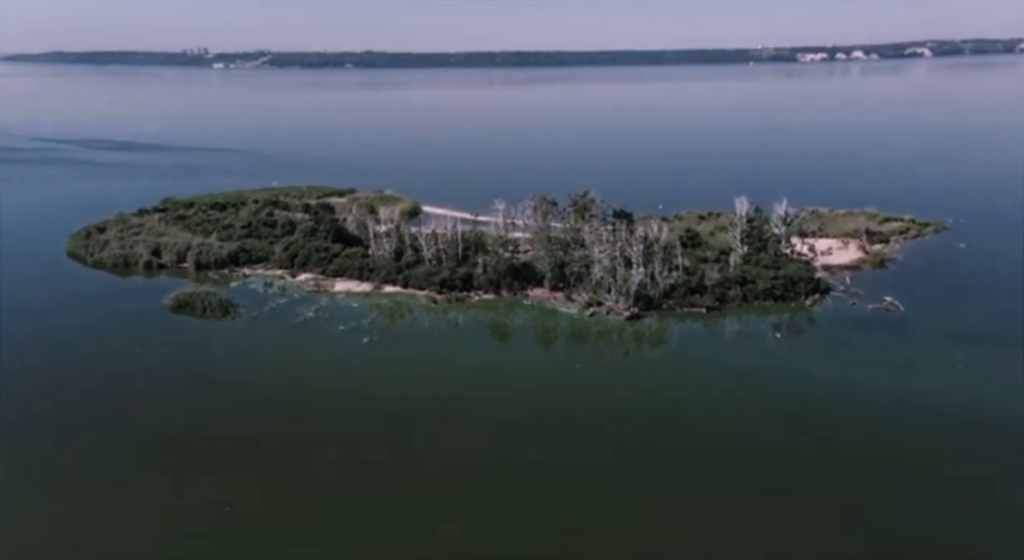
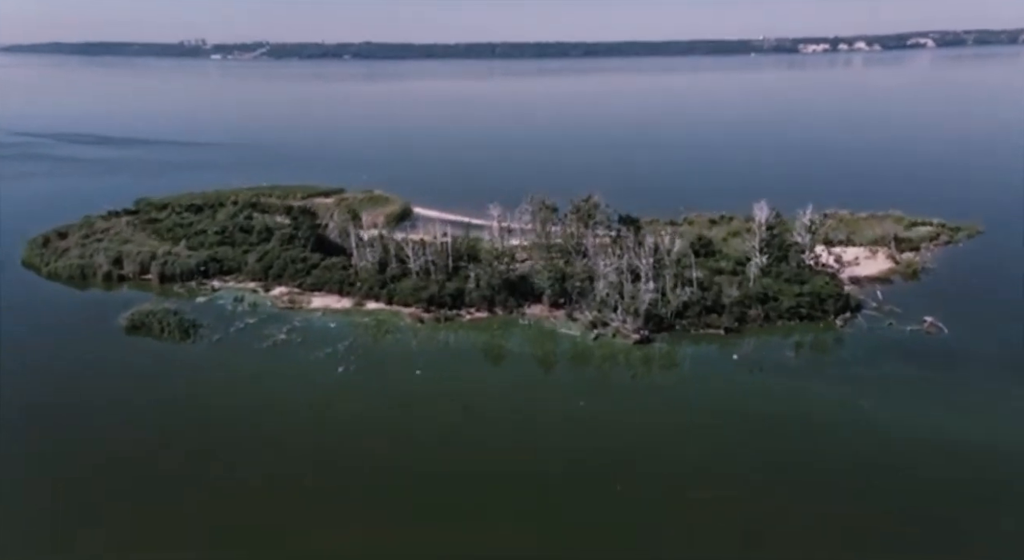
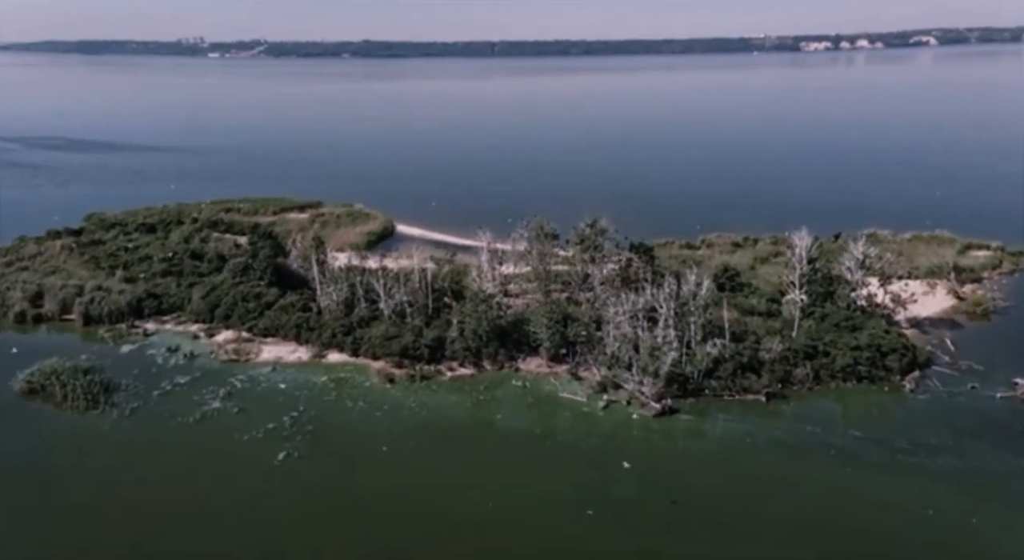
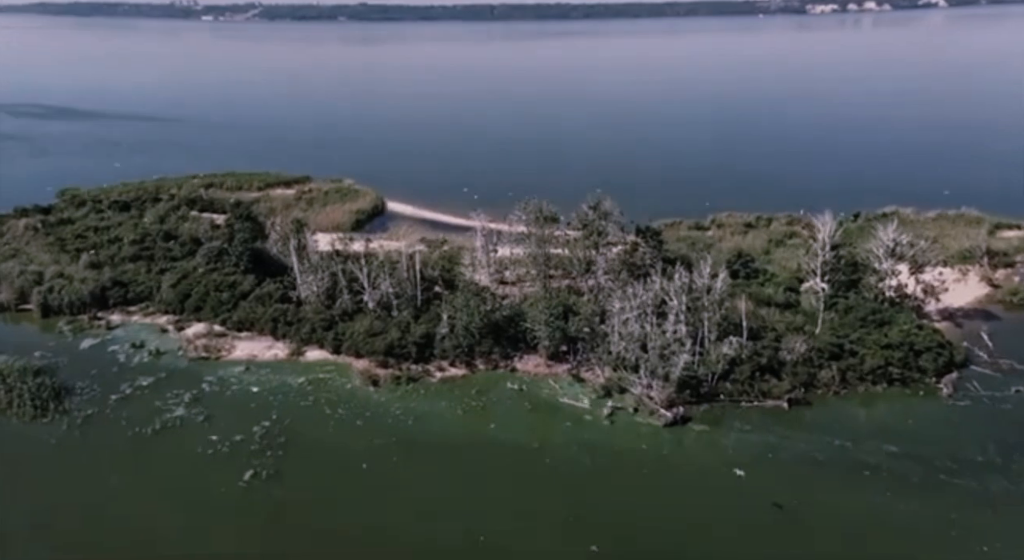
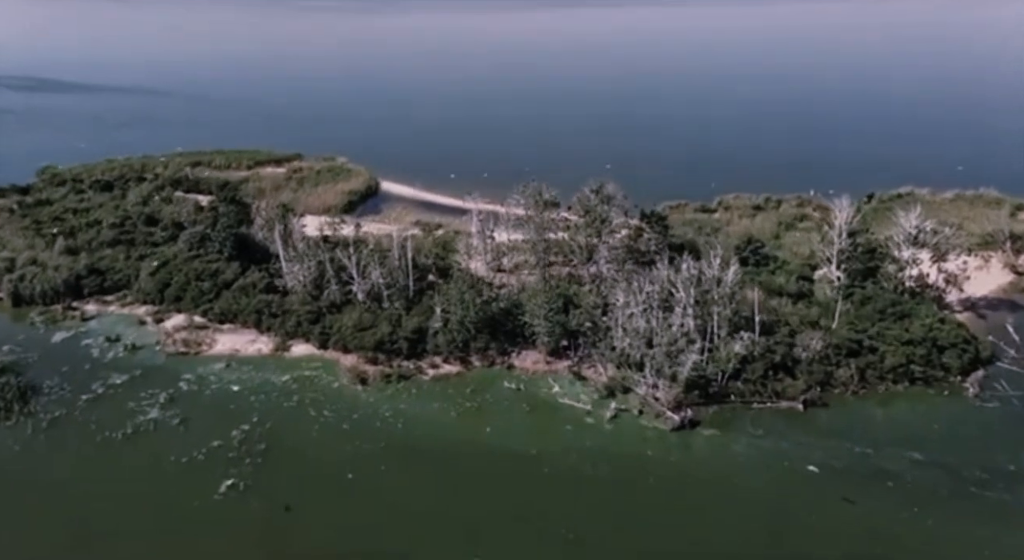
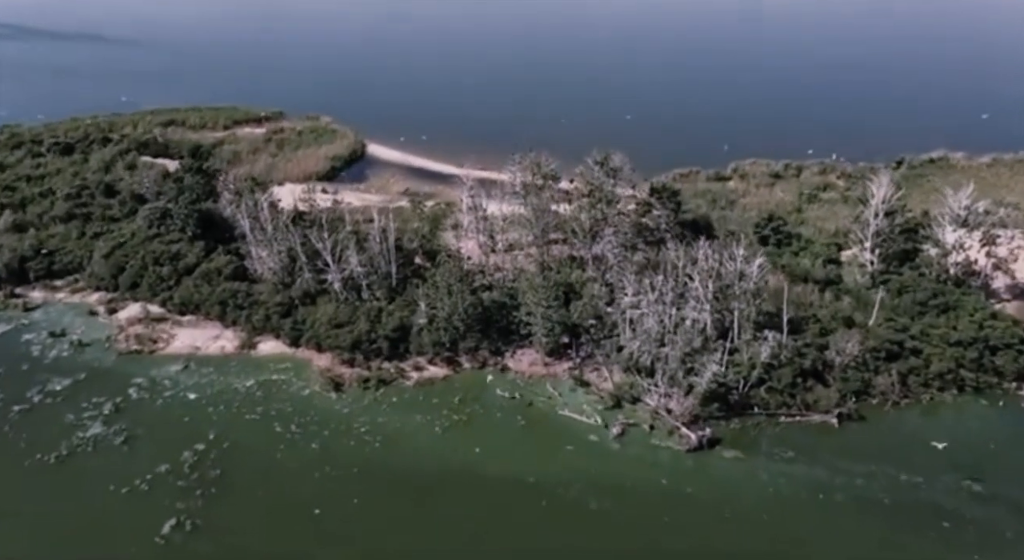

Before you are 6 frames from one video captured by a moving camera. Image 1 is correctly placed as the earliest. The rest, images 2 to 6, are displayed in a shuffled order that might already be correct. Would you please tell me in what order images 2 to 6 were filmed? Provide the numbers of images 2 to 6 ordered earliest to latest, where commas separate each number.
2, 3, 4, 5, 6
